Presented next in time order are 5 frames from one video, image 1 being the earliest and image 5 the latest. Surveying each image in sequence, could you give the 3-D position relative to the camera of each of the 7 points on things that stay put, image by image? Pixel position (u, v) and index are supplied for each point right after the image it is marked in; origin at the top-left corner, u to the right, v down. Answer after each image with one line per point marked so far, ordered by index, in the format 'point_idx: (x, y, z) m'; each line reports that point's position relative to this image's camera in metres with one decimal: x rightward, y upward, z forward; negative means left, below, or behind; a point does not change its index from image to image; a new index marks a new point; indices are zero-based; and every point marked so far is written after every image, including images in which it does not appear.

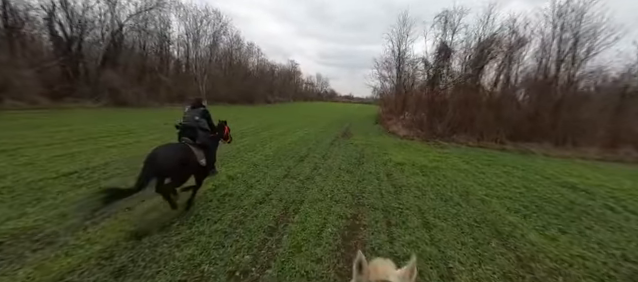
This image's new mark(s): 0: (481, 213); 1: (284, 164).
0: (+4.2, -1.9, +5.9) m
1: (-1.6, -1.0, +9.9) m
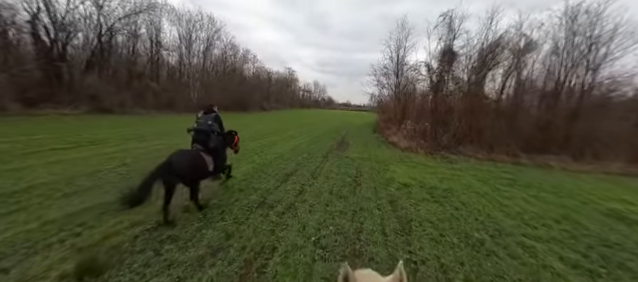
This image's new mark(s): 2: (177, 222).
0: (+3.8, -2.4, +4.0) m
1: (-2.0, -1.6, +8.1) m
2: (-3.5, -2.0, +5.5) m
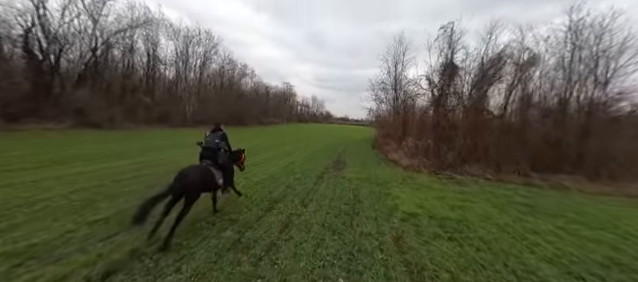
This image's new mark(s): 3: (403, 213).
0: (+3.5, -2.8, +2.7) m
1: (-2.3, -2.3, +6.7) m
2: (-3.7, -2.5, +4.2) m
3: (+2.7, -2.3, +7.3) m
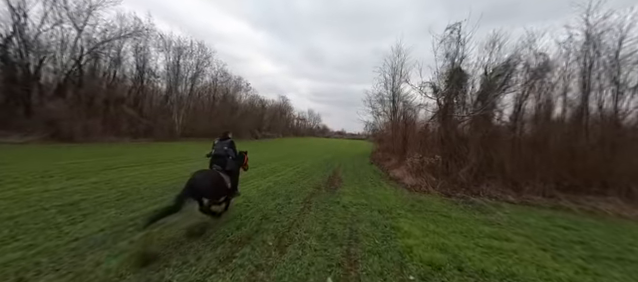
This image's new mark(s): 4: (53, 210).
0: (+3.2, -2.9, +0.5) m
1: (-2.8, -2.6, +4.4) m
2: (-4.1, -2.7, +1.8) m
3: (+2.3, -2.7, +5.1) m
4: (-8.8, -2.3, +7.6) m
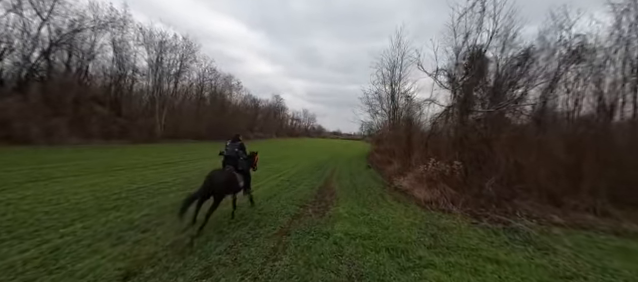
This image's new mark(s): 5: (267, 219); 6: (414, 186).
0: (+2.8, -3.0, -2.4) m
1: (-3.2, -2.8, +1.4) m
2: (-4.5, -2.8, -1.2) m
3: (+1.8, -2.8, +2.2) m
4: (-9.3, -2.5, +4.4) m
5: (-1.8, -2.6, +7.7) m
6: (+5.6, -2.5, +13.3) m
